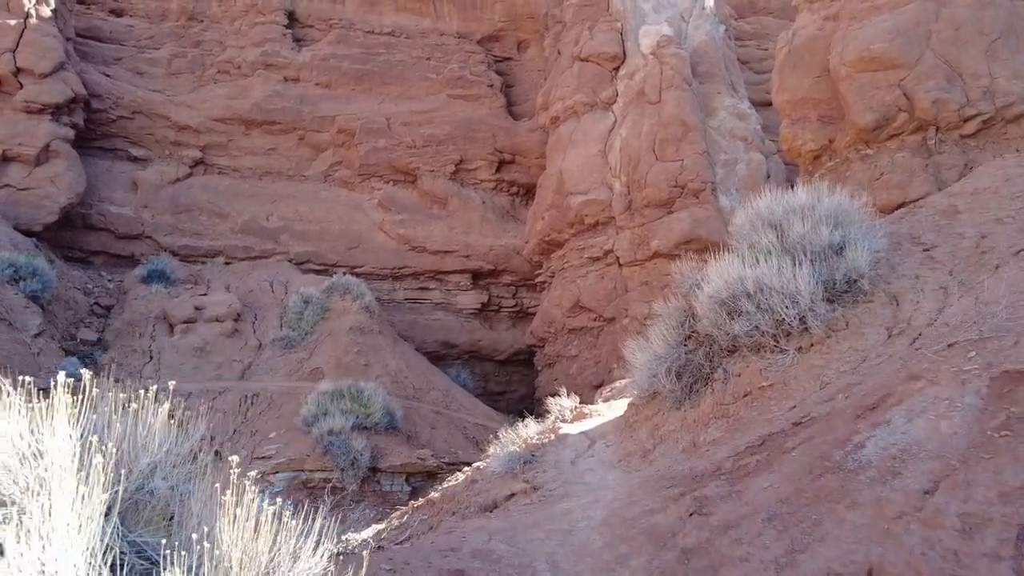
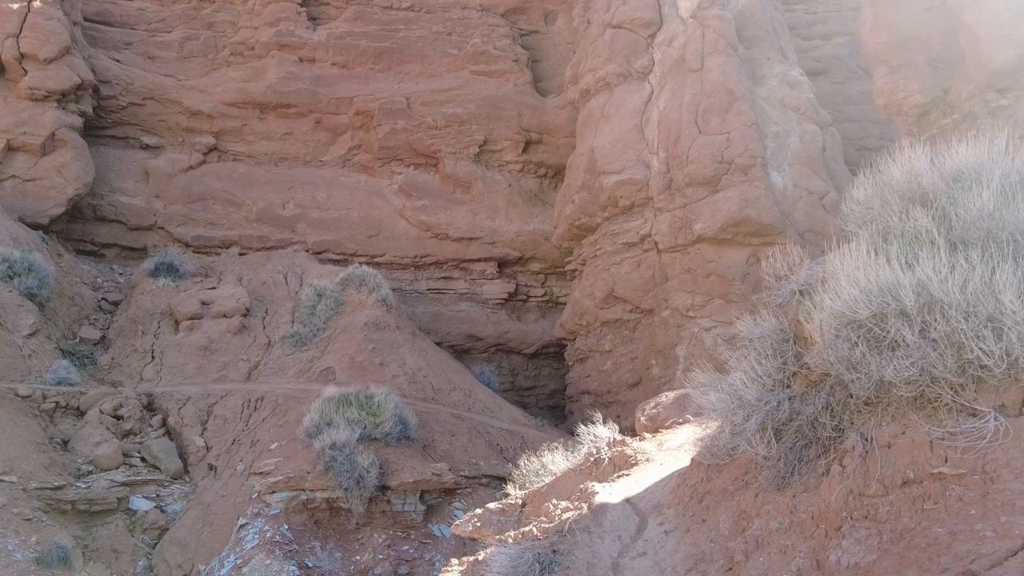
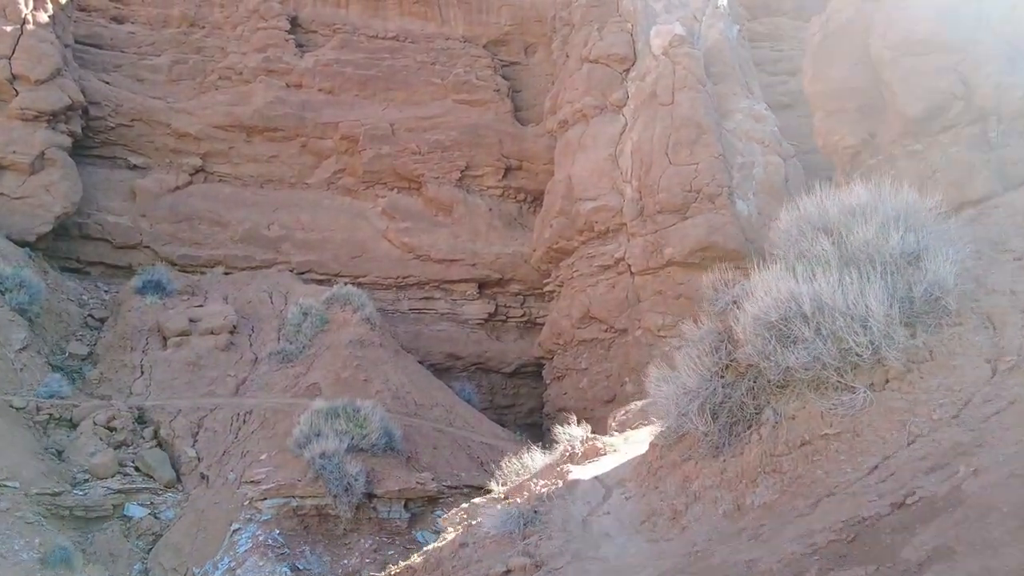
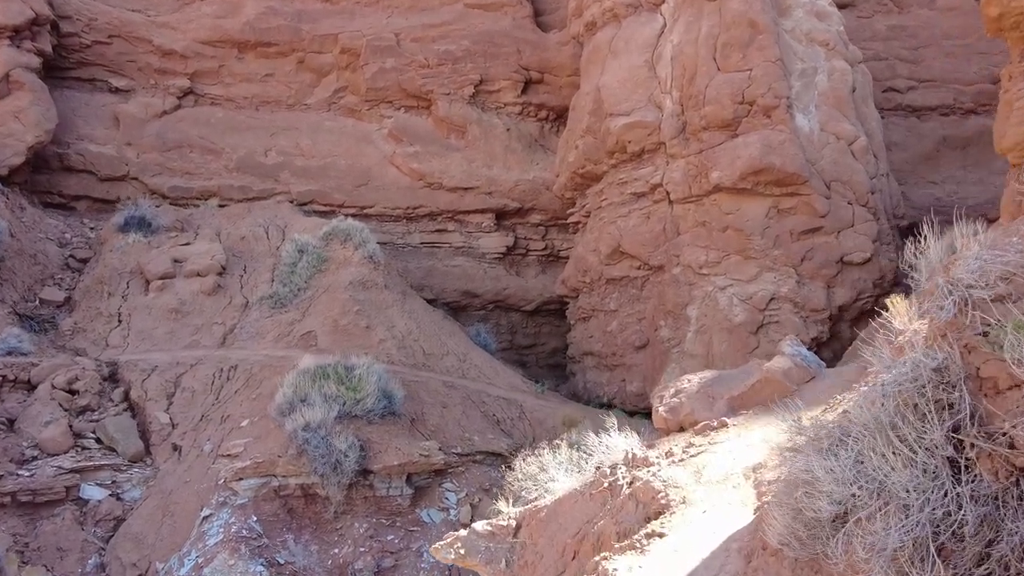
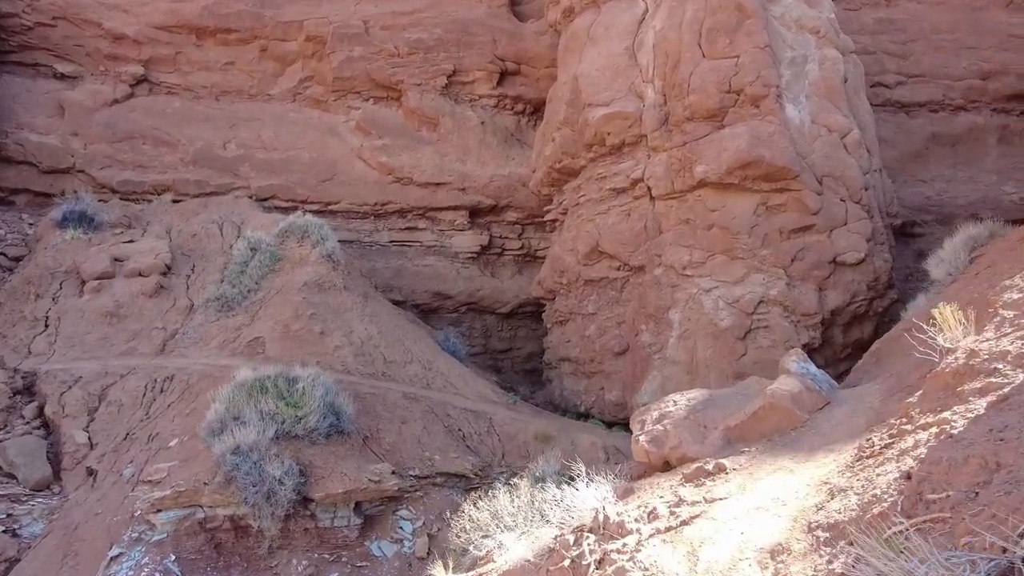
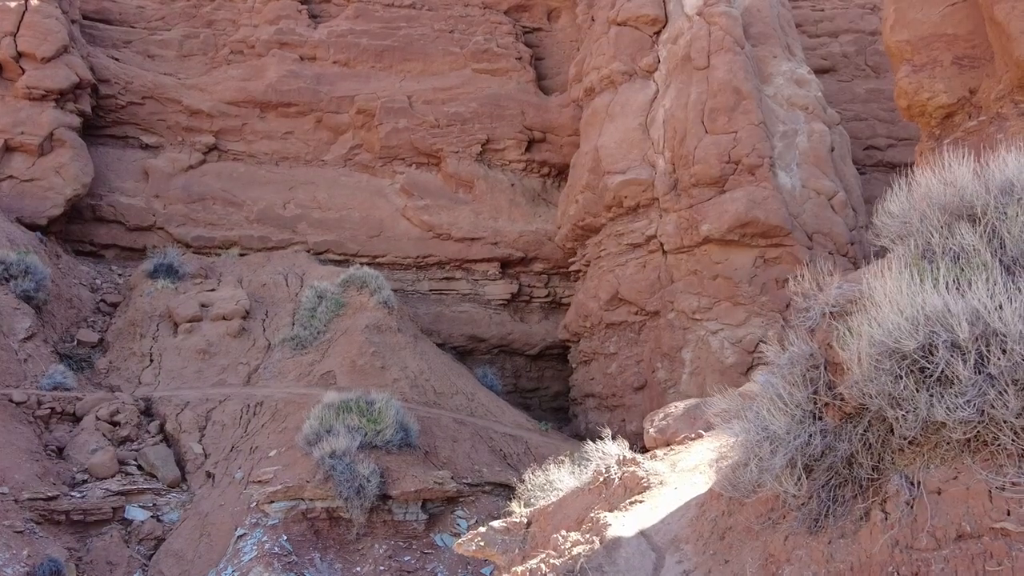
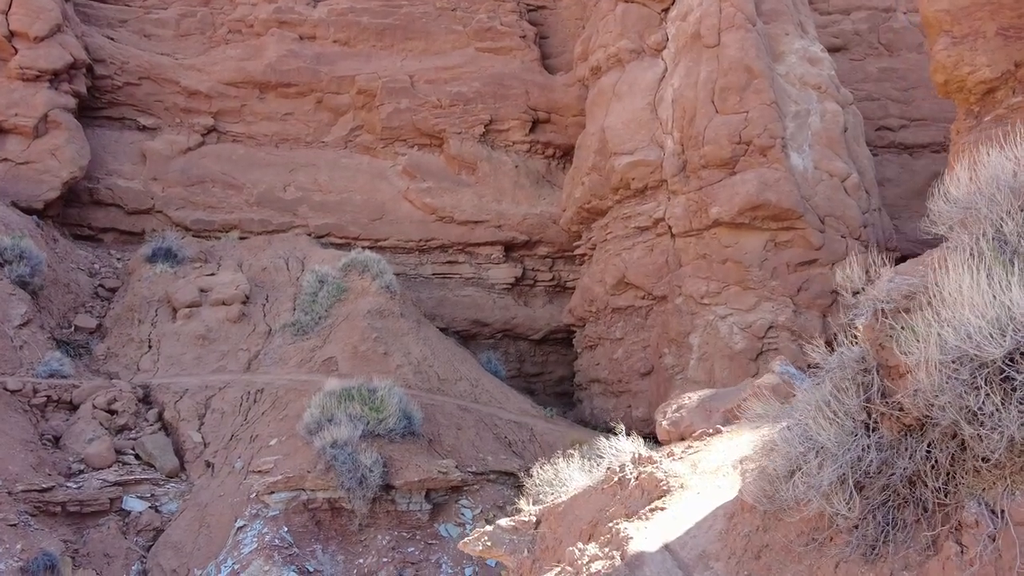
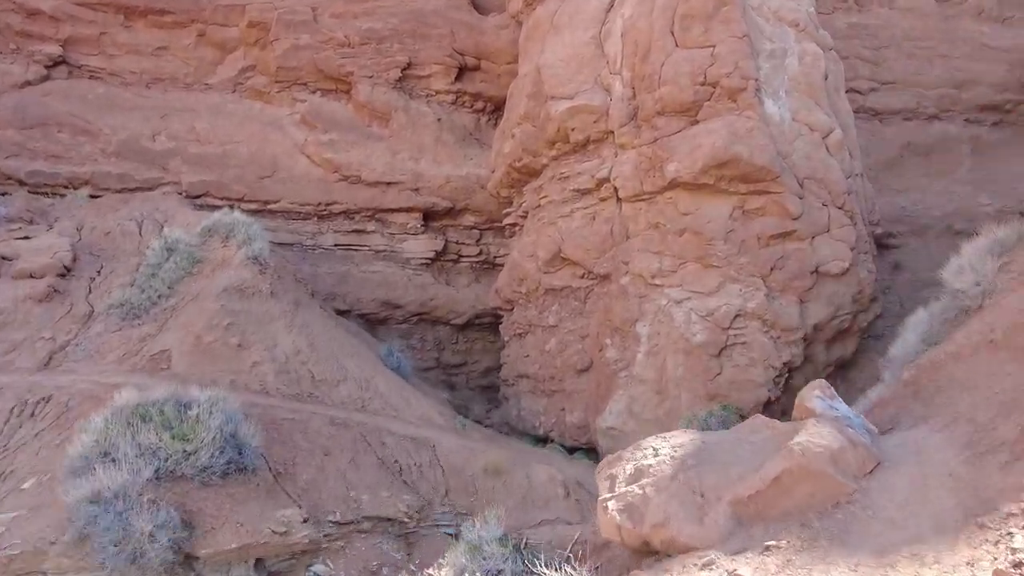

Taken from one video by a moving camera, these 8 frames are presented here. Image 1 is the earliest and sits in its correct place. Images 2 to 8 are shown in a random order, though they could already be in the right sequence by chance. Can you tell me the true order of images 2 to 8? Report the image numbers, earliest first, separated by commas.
3, 2, 6, 7, 4, 5, 8
